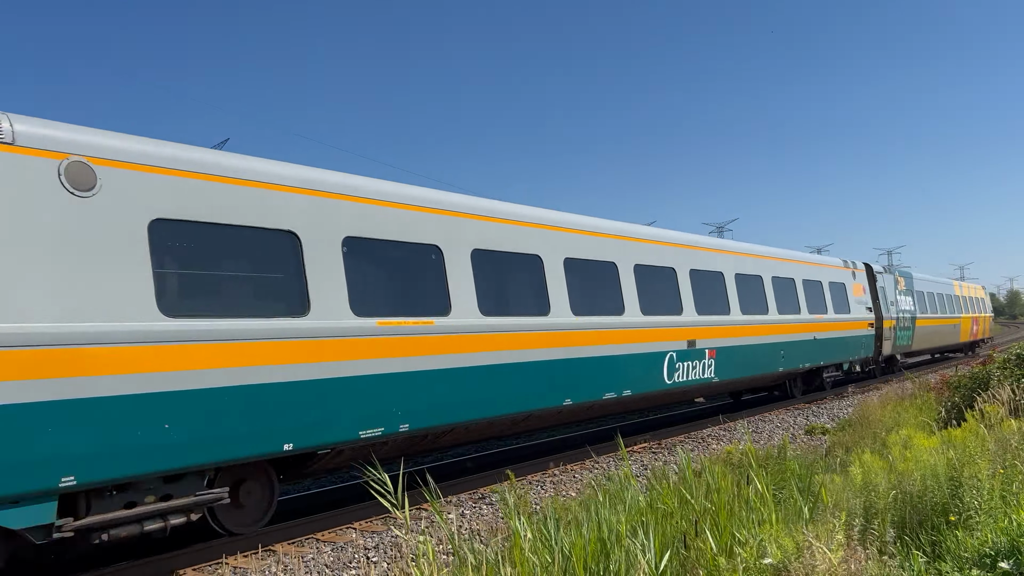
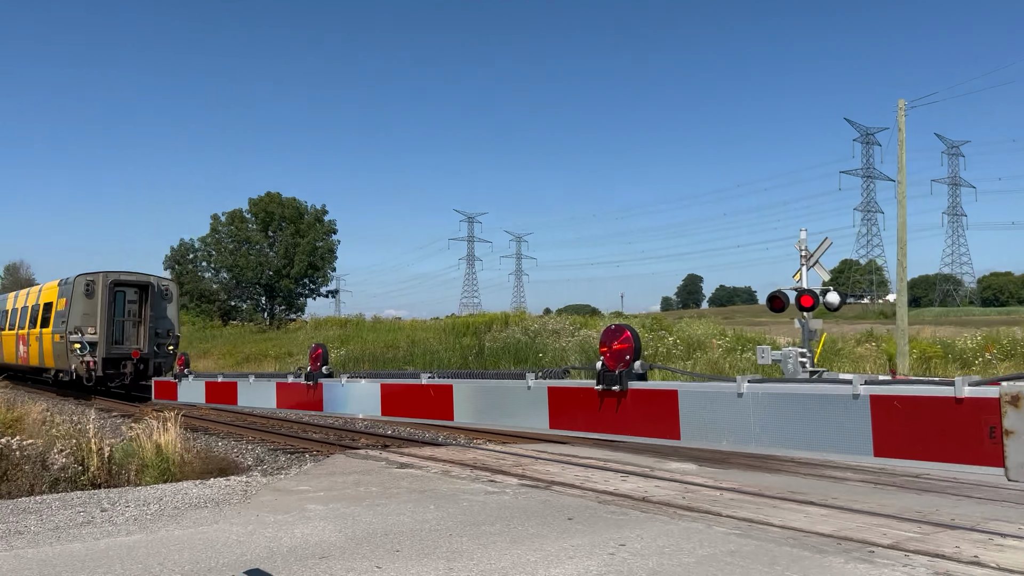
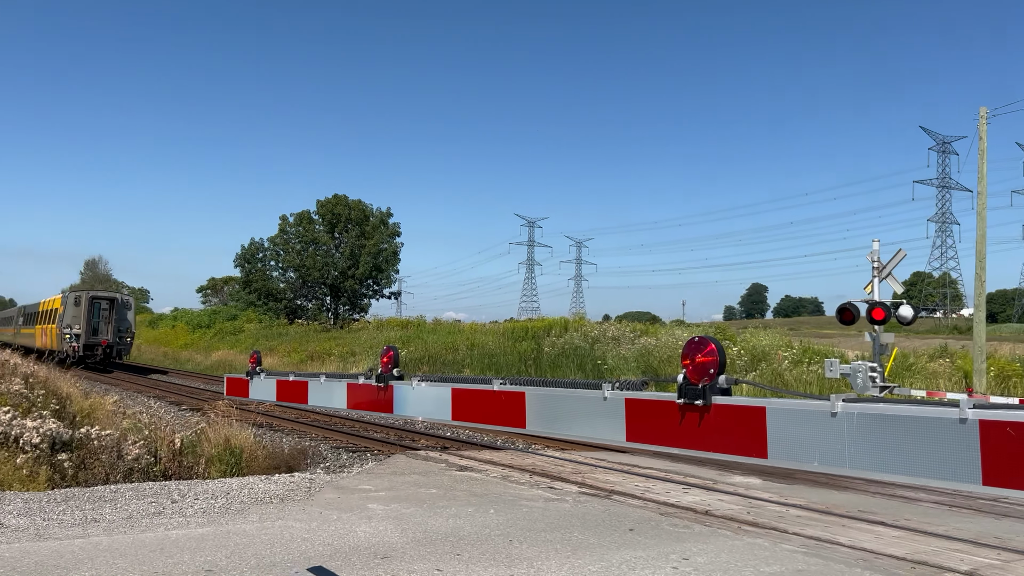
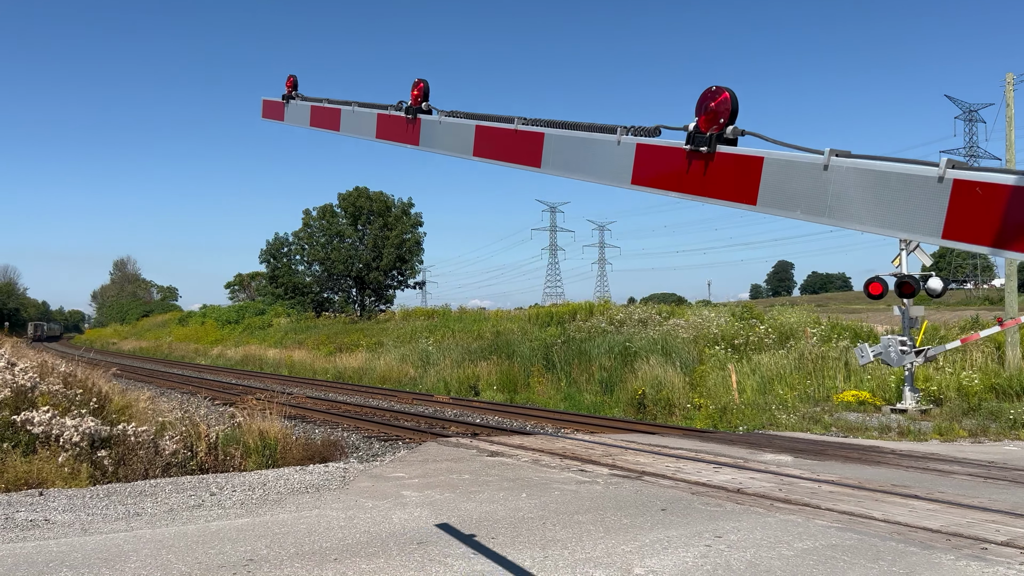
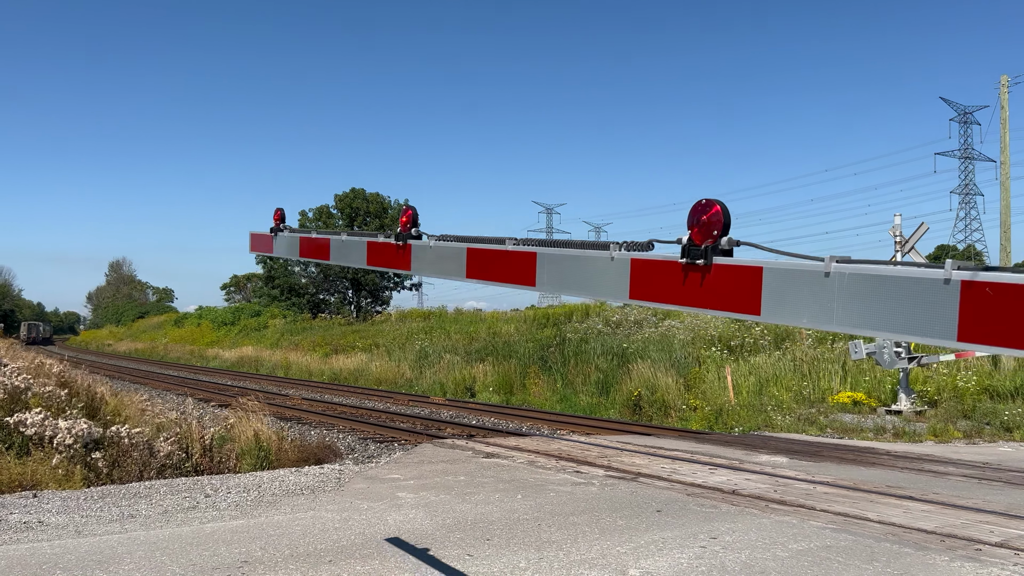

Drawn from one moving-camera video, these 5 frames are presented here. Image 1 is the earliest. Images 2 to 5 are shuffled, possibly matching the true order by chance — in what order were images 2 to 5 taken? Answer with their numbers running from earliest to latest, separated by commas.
2, 3, 5, 4
